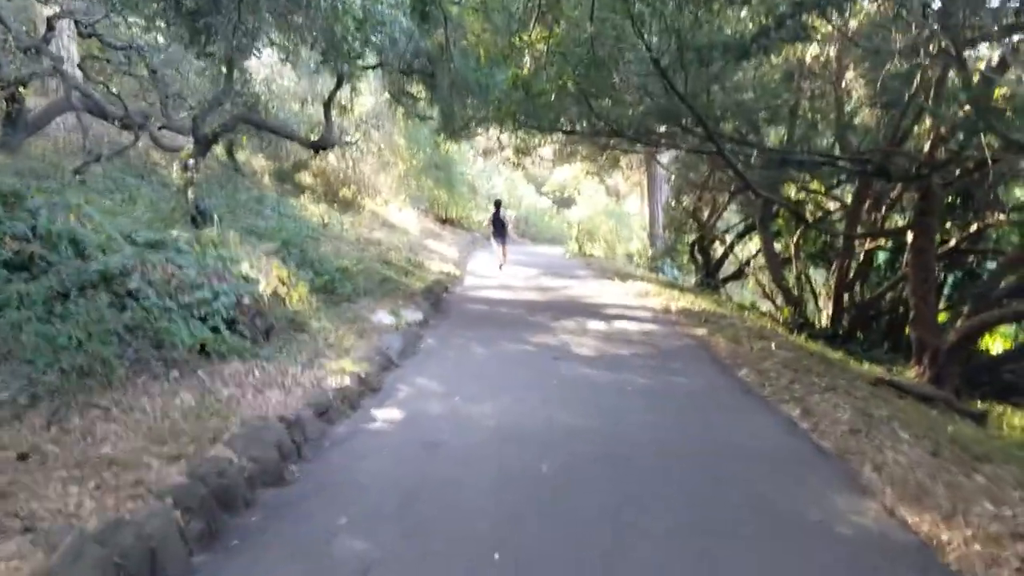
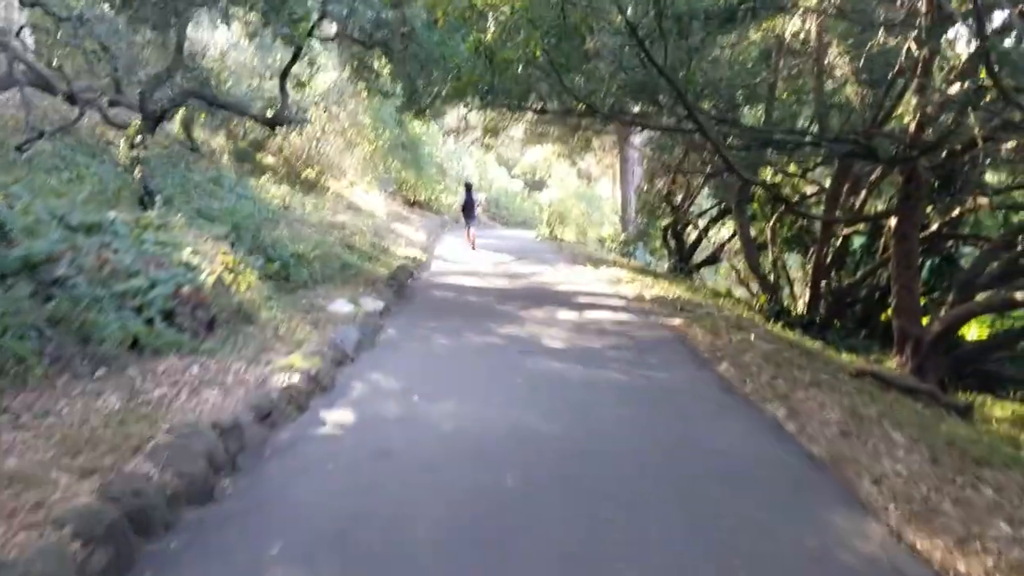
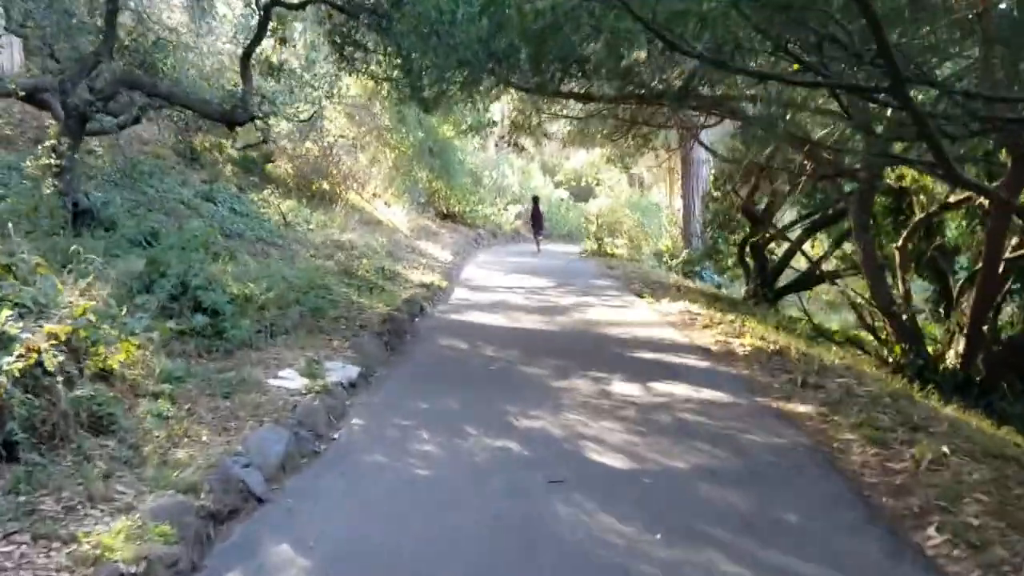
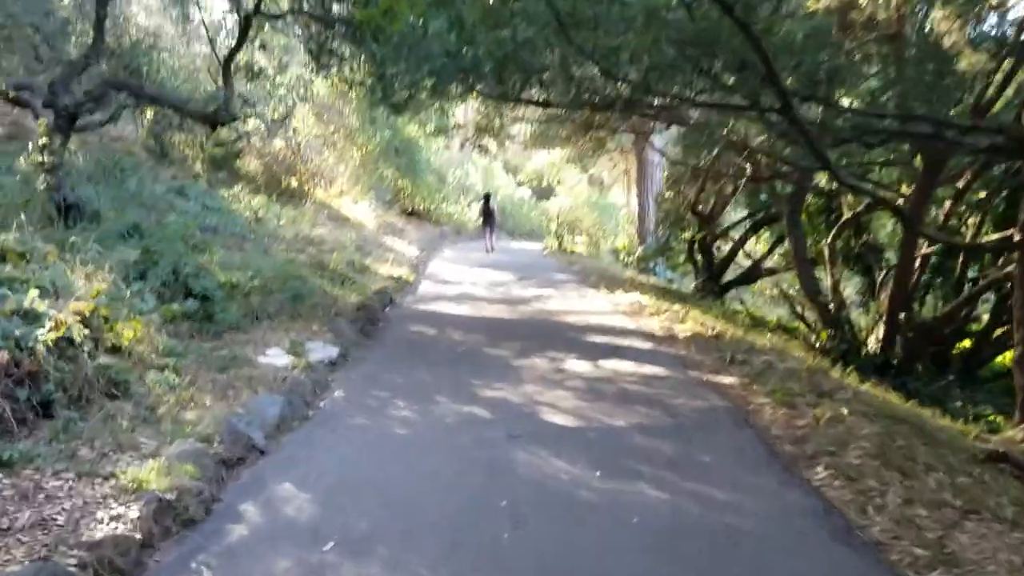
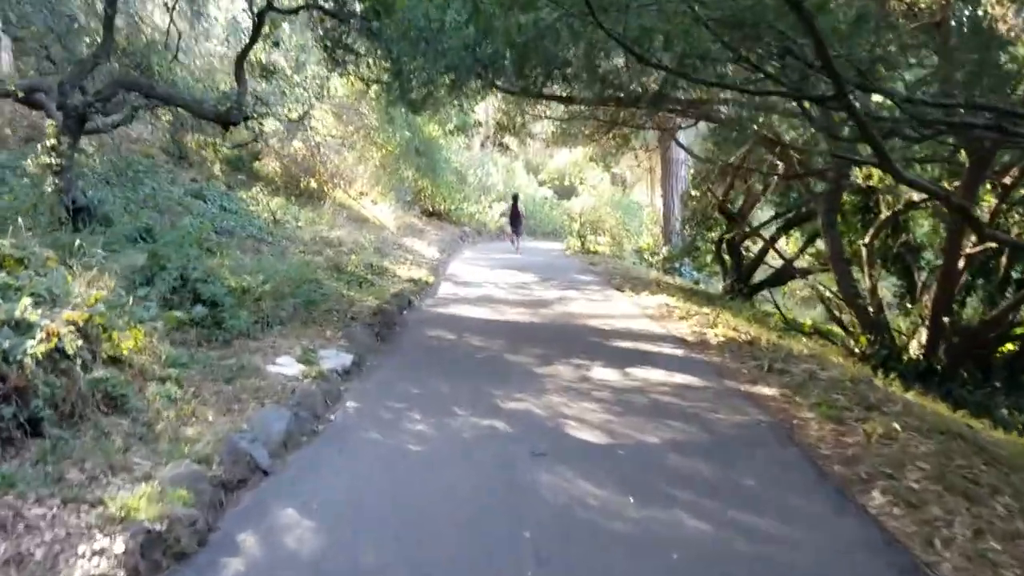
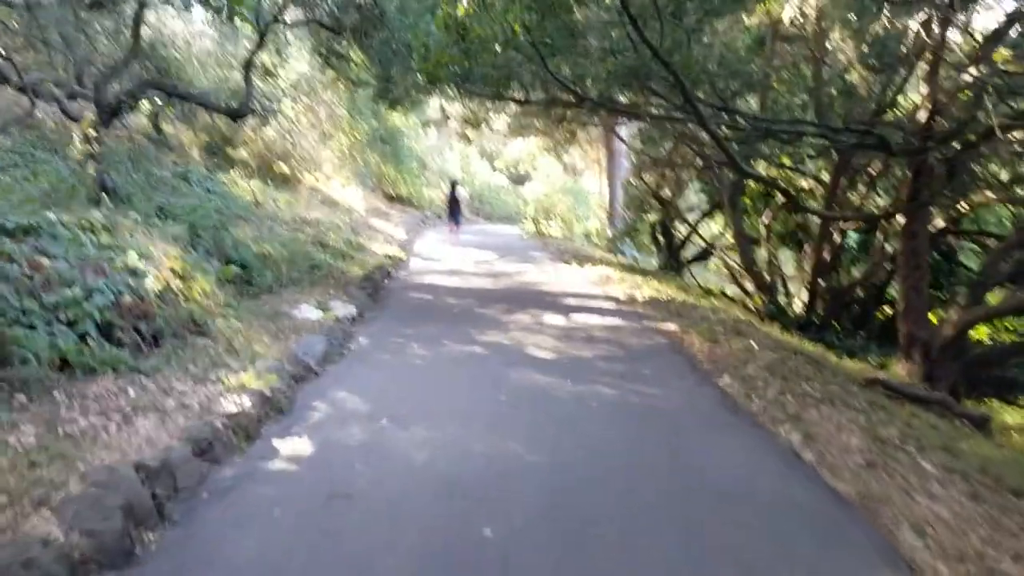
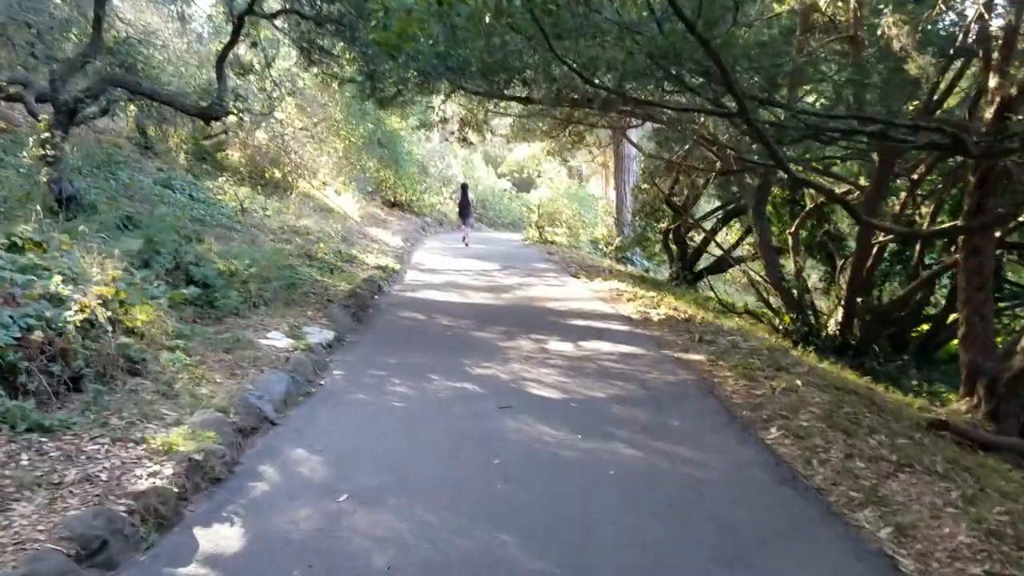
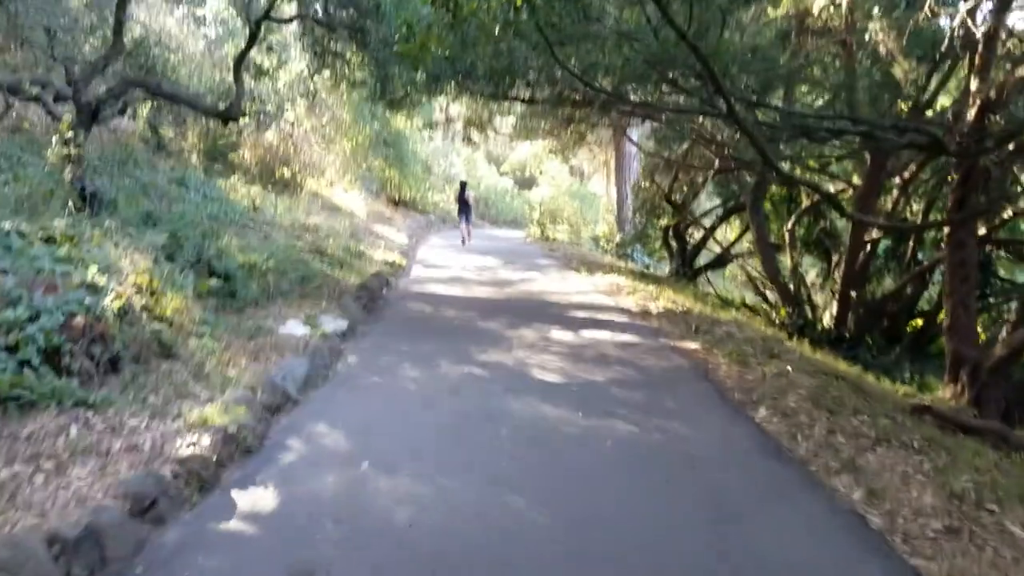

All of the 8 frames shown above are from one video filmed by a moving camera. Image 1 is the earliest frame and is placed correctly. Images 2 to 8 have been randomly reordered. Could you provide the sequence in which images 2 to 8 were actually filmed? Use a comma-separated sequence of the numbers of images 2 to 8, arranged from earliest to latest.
2, 6, 8, 7, 4, 5, 3
